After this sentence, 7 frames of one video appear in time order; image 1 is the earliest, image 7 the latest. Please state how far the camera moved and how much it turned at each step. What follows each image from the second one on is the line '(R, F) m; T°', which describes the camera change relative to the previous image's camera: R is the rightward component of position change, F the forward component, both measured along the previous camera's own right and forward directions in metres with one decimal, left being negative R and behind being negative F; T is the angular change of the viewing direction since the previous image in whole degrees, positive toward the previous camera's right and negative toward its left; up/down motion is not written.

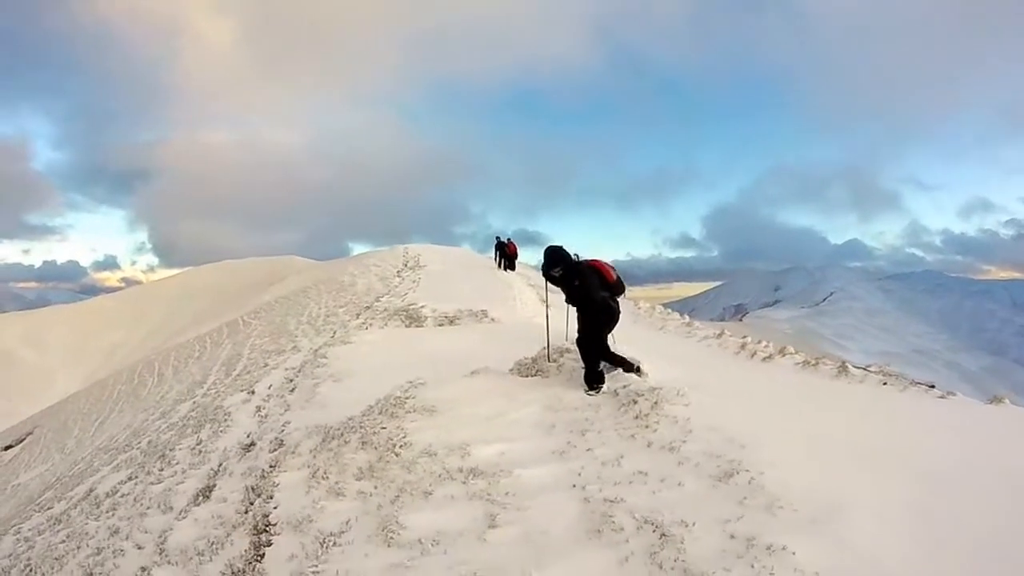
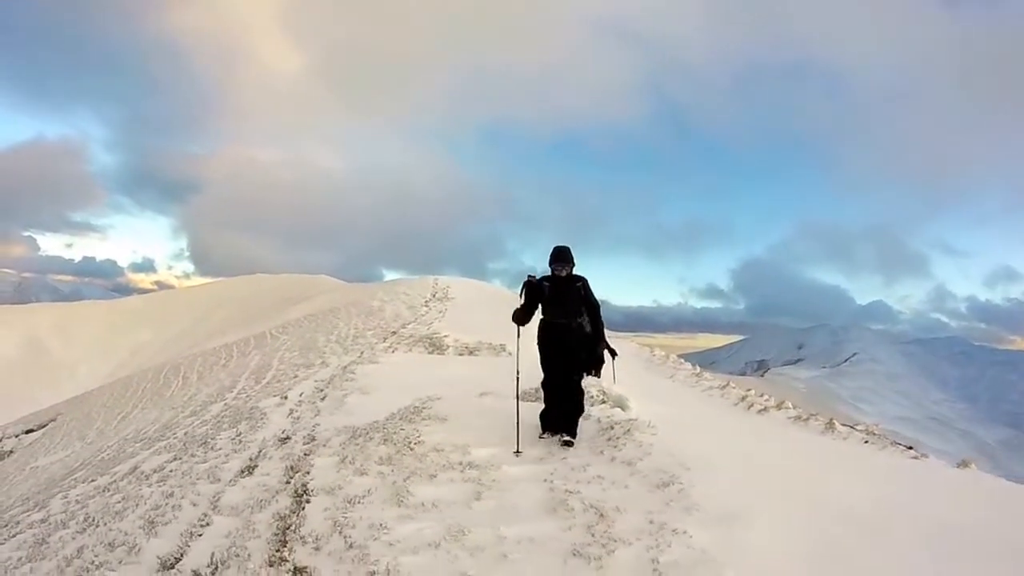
(+0.3, -2.0) m; -2°
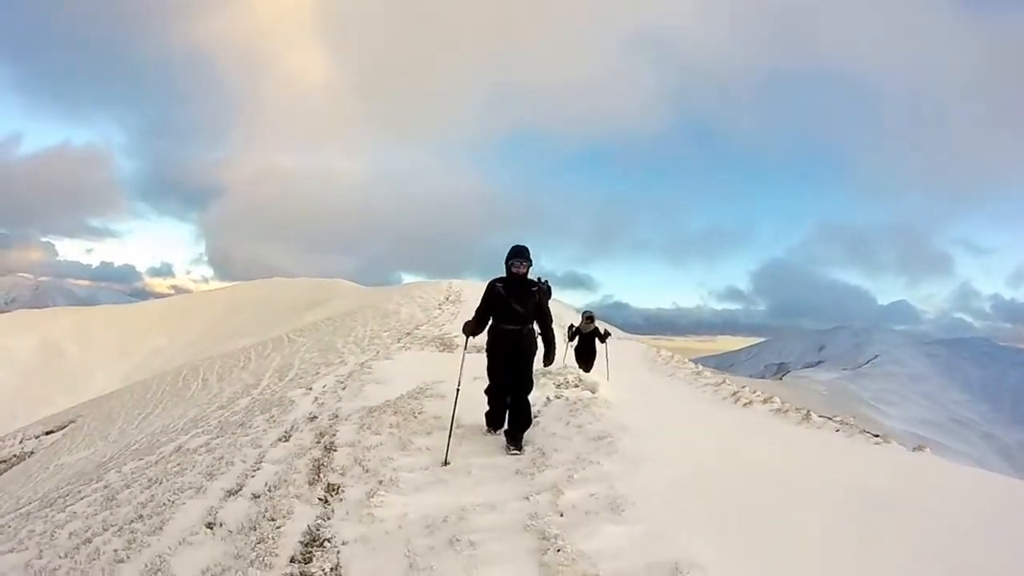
(+0.6, -2.7) m; -1°
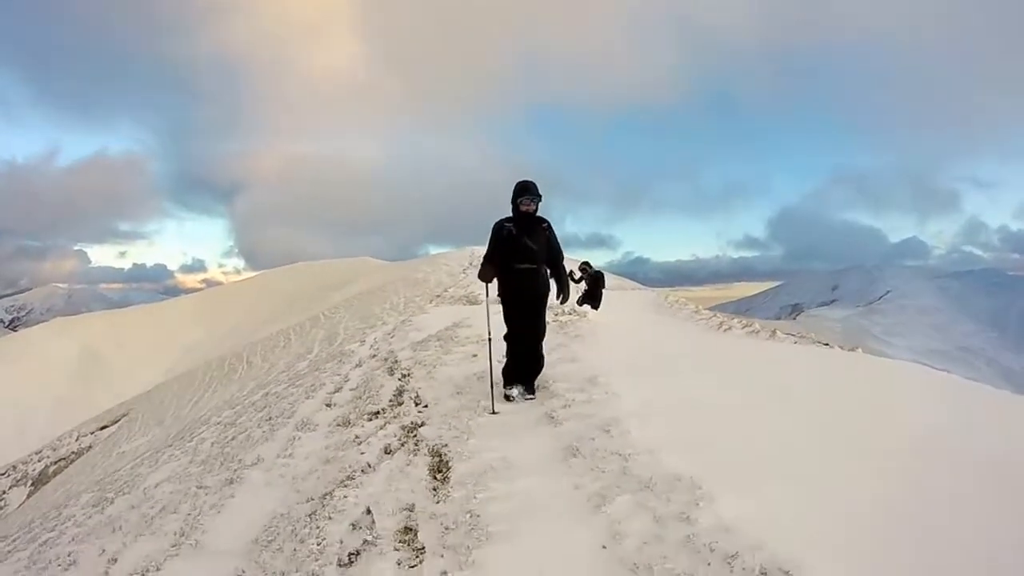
(+0.5, -4.8) m; -2°
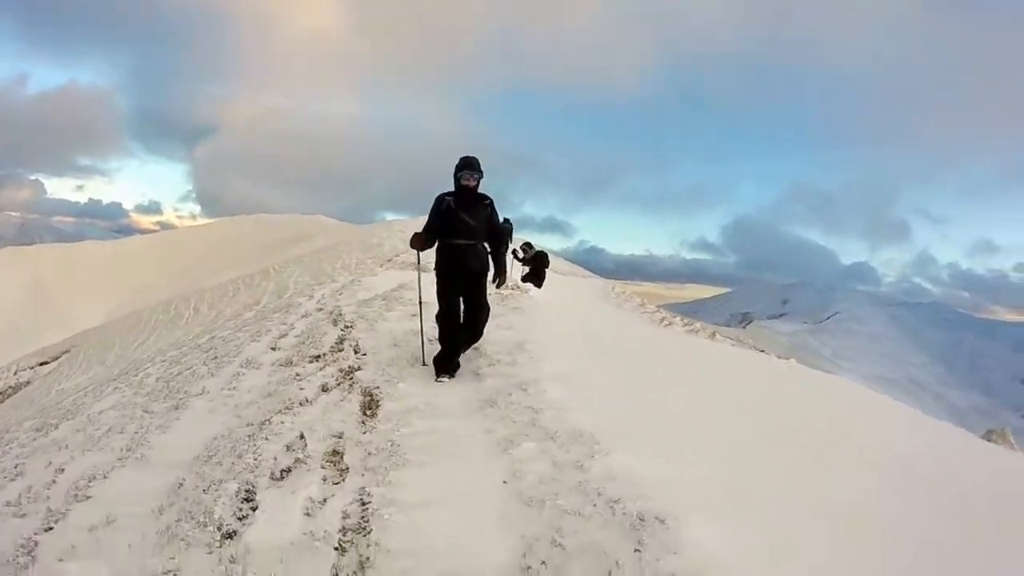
(+0.3, -0.9) m; +3°
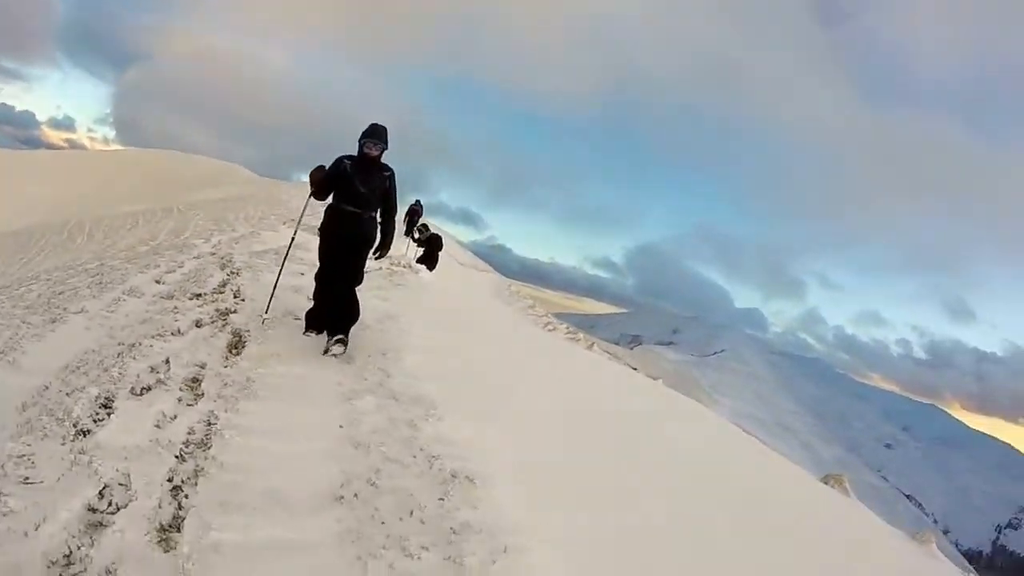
(+0.6, -1.3) m; +6°
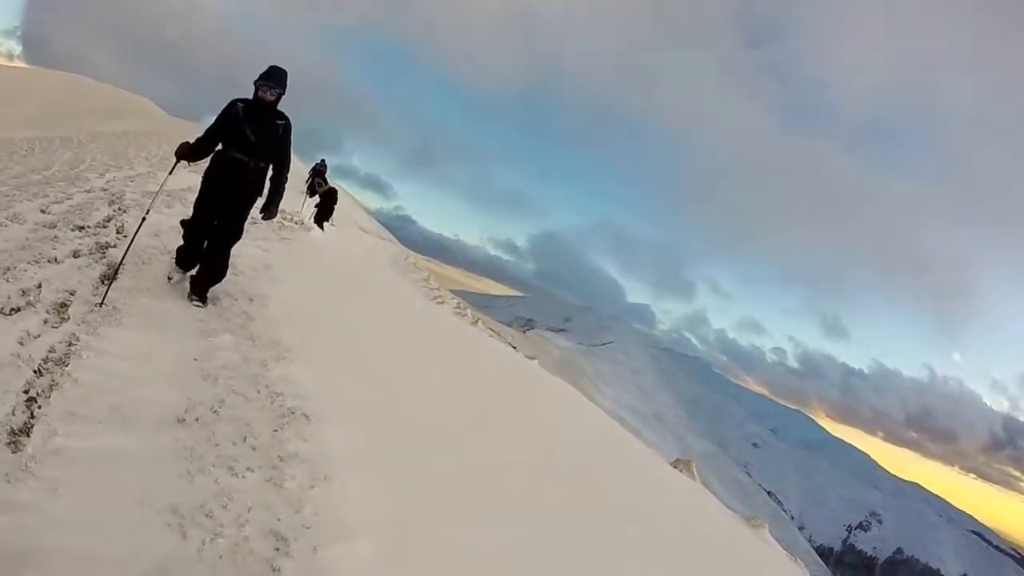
(+0.9, -1.6) m; +7°
